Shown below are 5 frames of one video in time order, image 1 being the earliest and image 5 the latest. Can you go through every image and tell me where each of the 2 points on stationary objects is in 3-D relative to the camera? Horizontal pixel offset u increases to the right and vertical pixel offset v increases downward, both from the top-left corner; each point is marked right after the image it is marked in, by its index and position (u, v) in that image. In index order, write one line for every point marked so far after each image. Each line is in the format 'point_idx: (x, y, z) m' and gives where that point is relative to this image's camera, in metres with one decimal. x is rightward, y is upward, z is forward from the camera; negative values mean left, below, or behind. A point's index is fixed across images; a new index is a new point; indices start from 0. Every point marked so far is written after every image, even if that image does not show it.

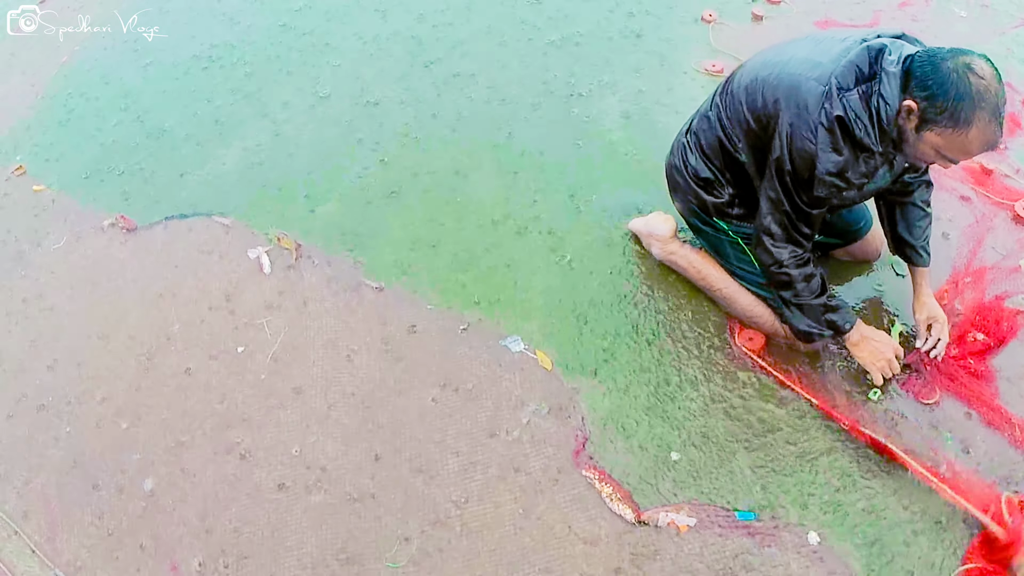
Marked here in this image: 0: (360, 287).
0: (-0.5, 0.0, +2.6) m
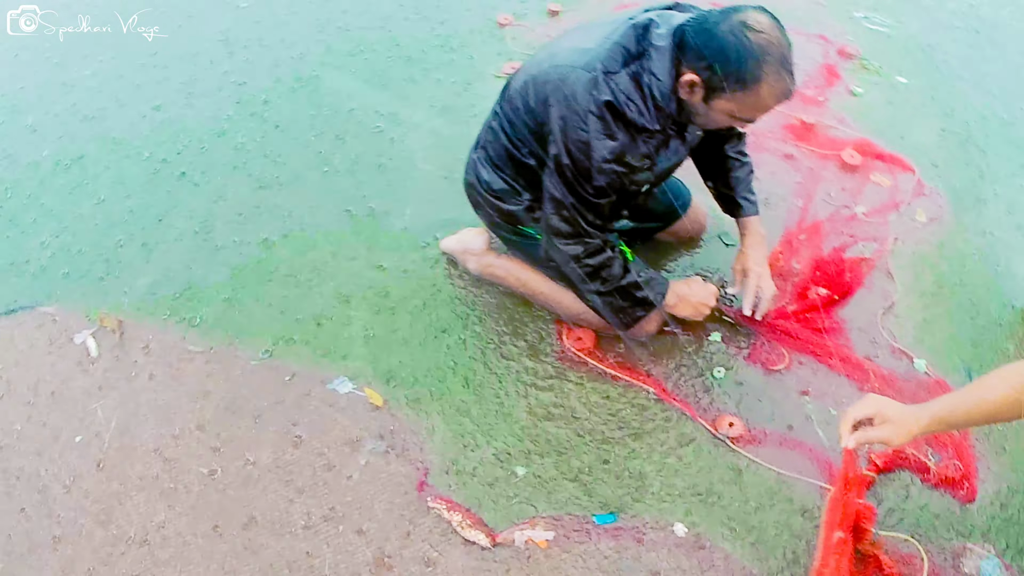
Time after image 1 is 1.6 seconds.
0: (-1.0, -0.2, +2.5) m
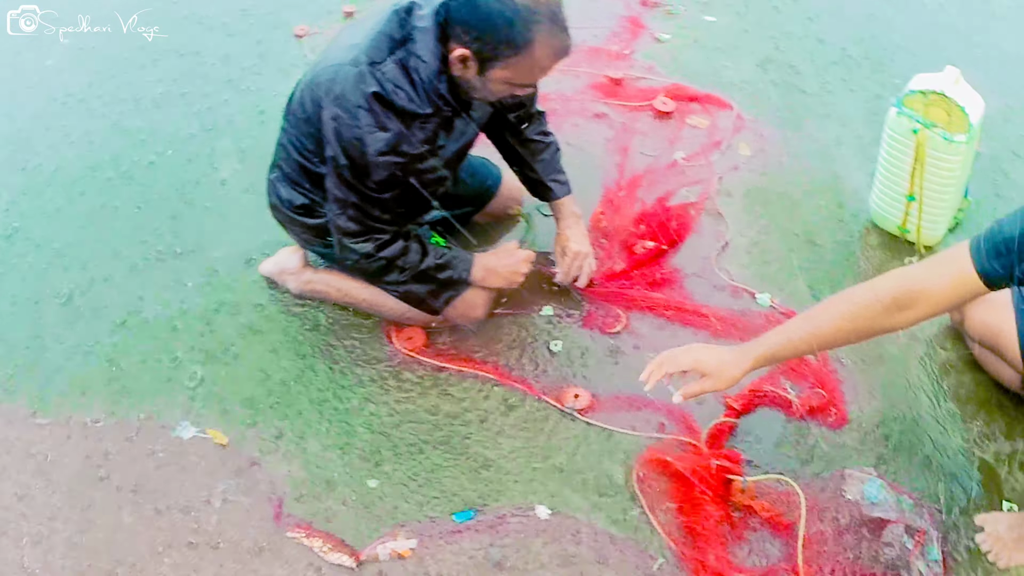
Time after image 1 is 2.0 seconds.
0: (-1.4, -0.4, +2.5) m
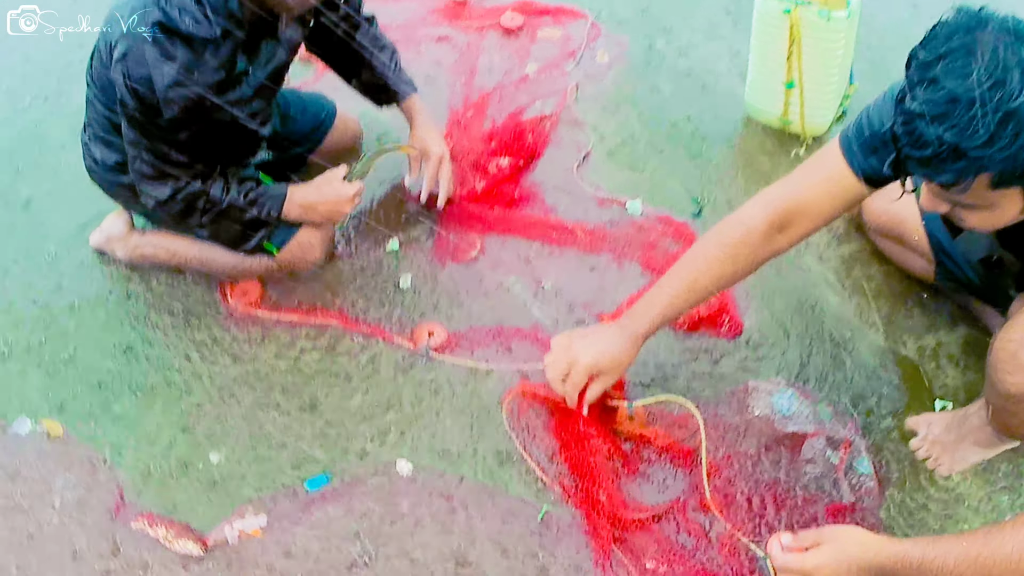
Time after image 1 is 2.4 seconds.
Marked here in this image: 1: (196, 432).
0: (-1.8, -0.4, +2.3) m
1: (-0.8, -0.4, +2.0) m
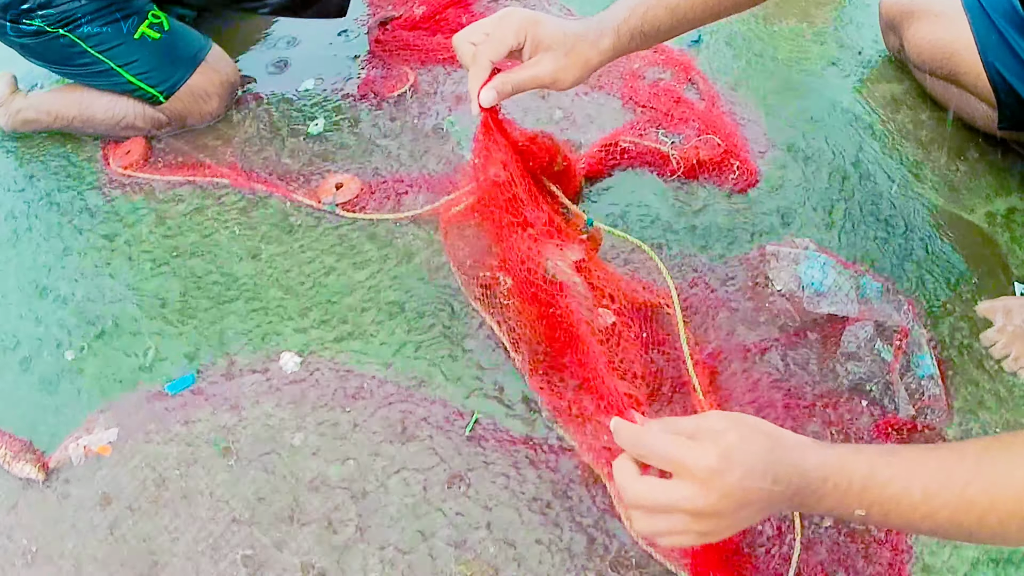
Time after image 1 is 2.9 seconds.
0: (-1.8, -0.2, +1.8) m
1: (-0.9, -0.1, +1.6) m
